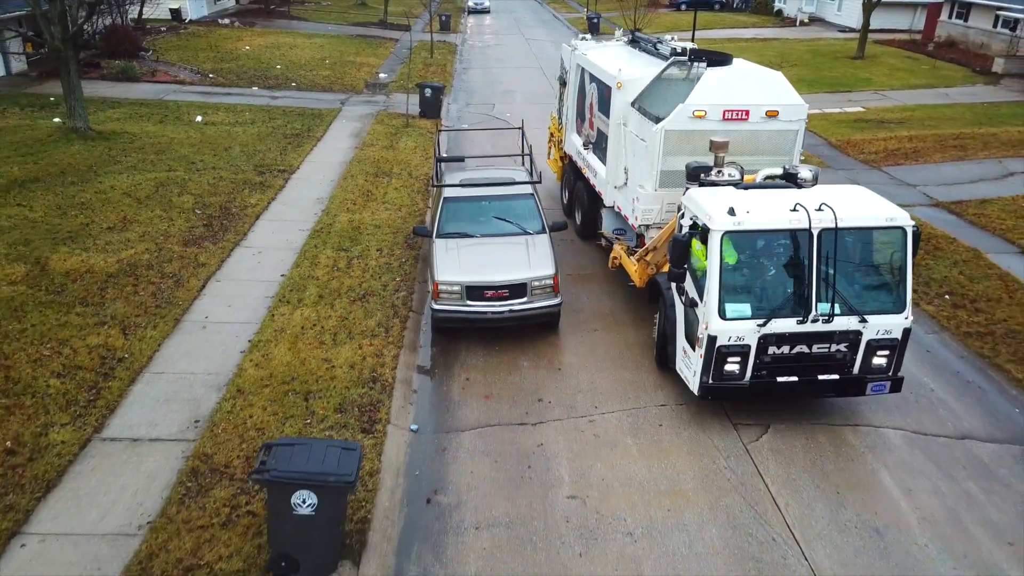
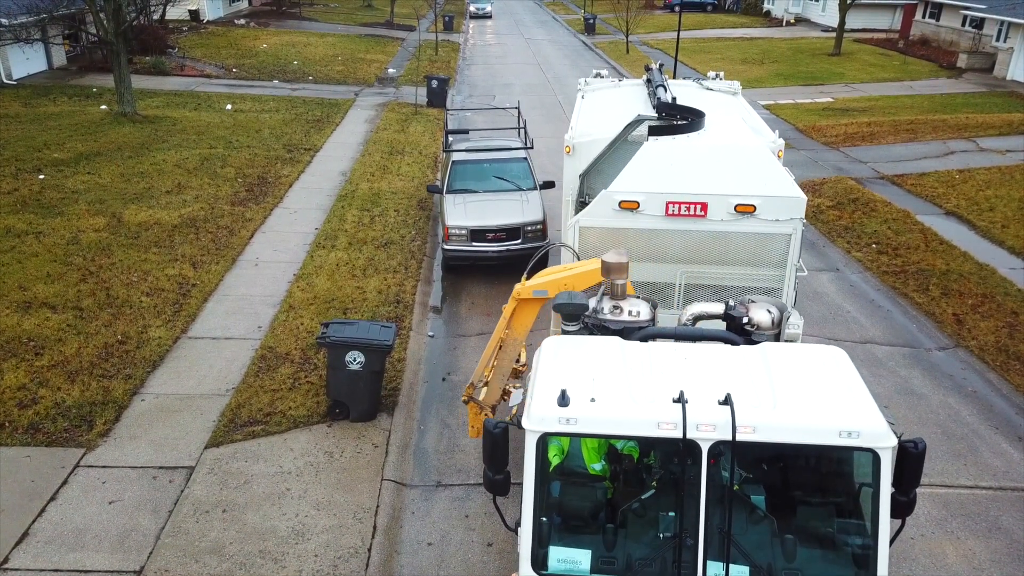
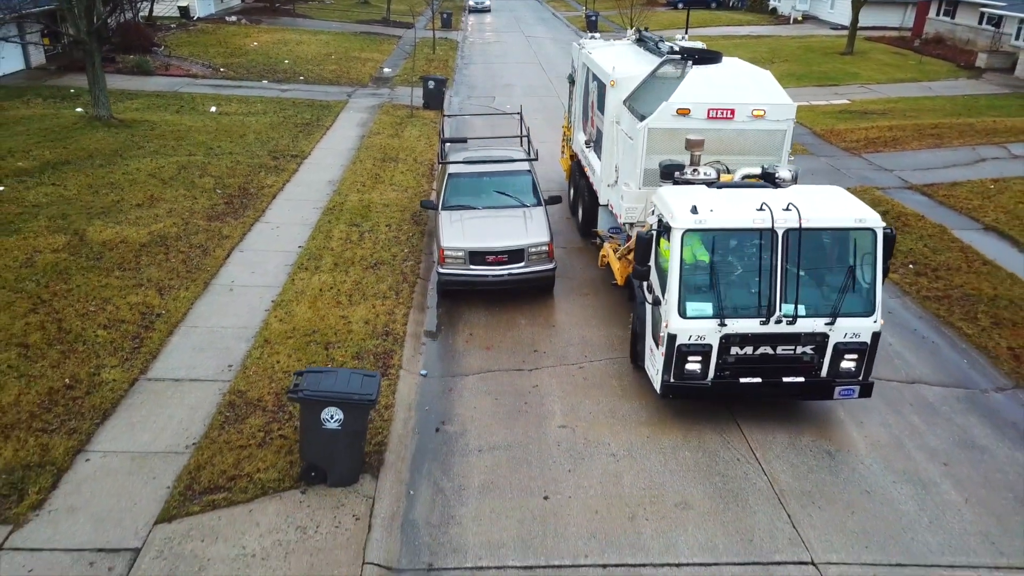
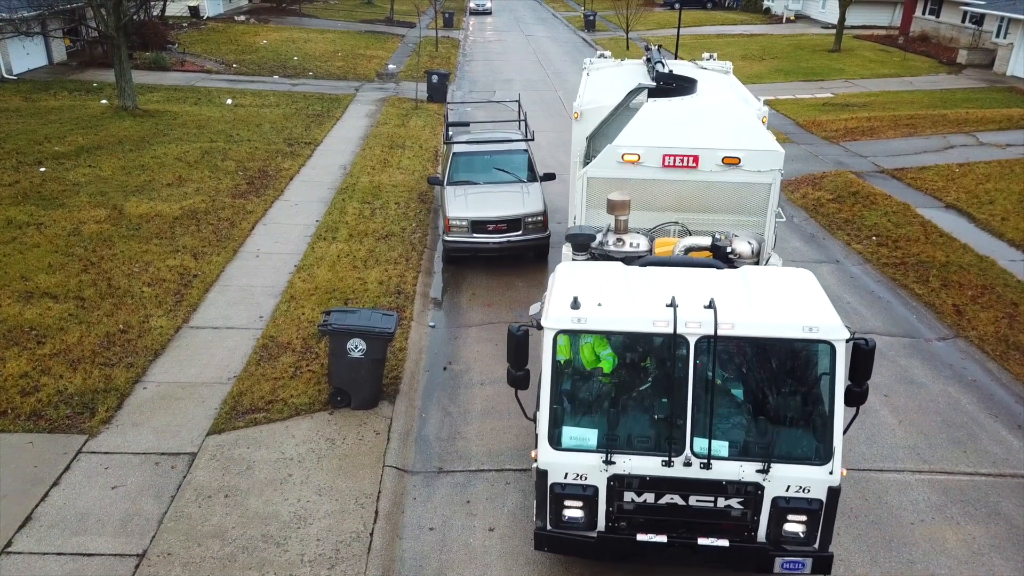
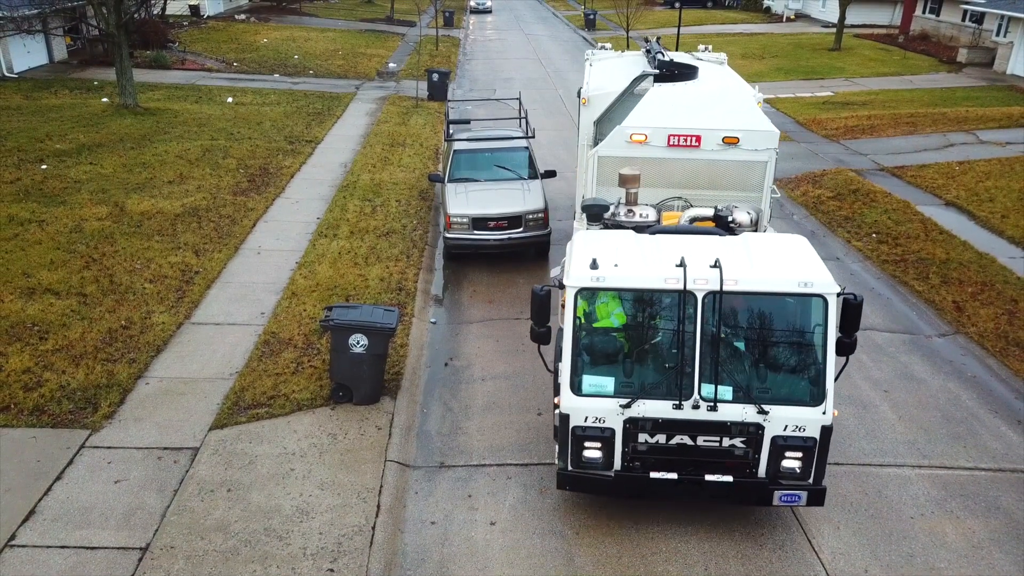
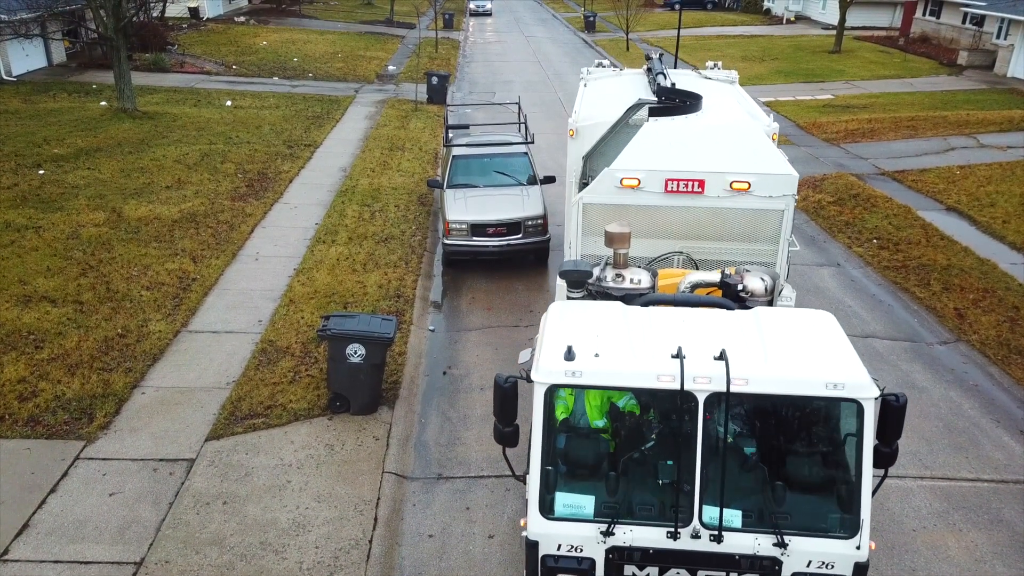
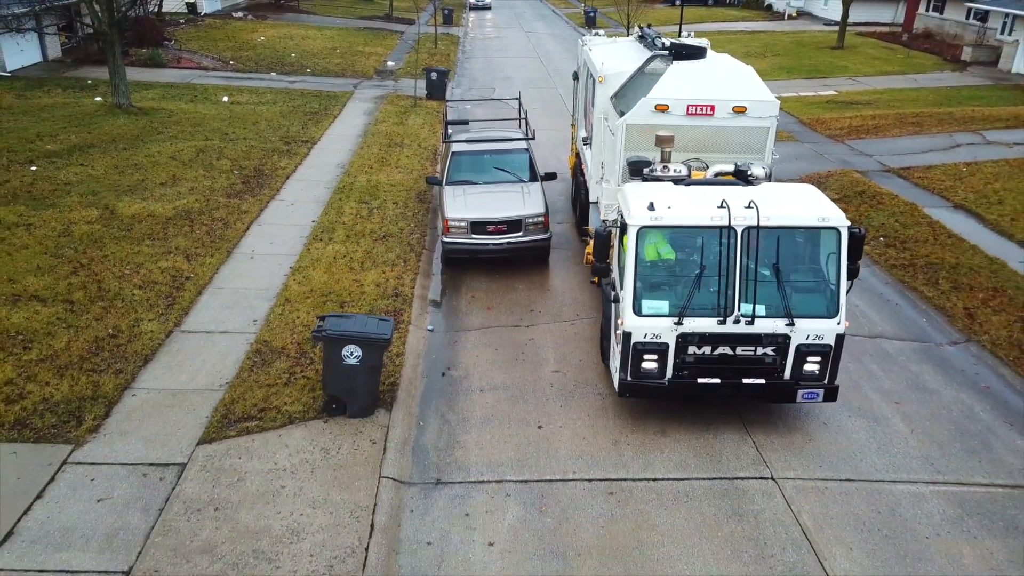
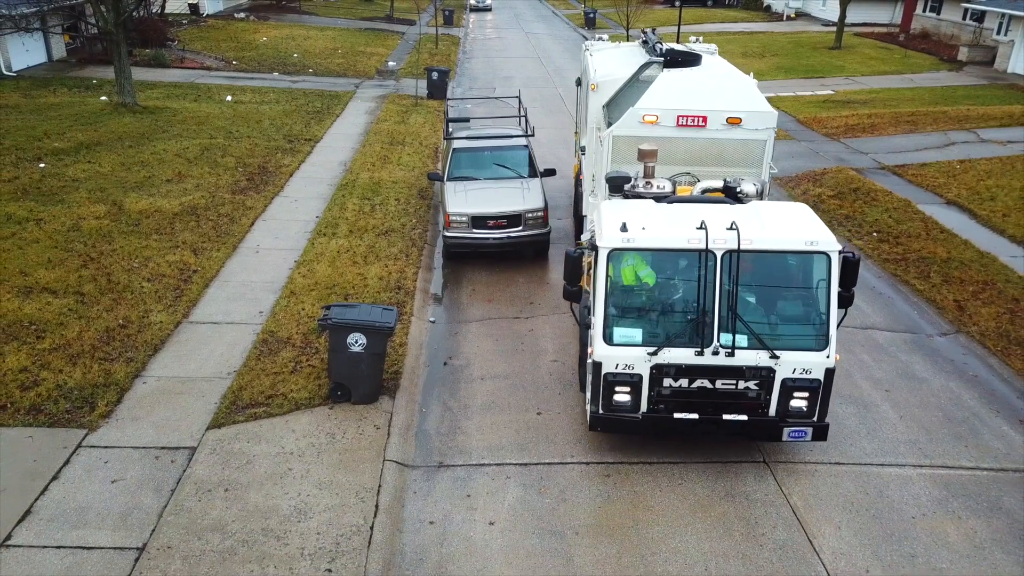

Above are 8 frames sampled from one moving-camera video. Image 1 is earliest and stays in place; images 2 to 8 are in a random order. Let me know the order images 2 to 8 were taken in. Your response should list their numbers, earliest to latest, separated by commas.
3, 7, 8, 5, 4, 6, 2
